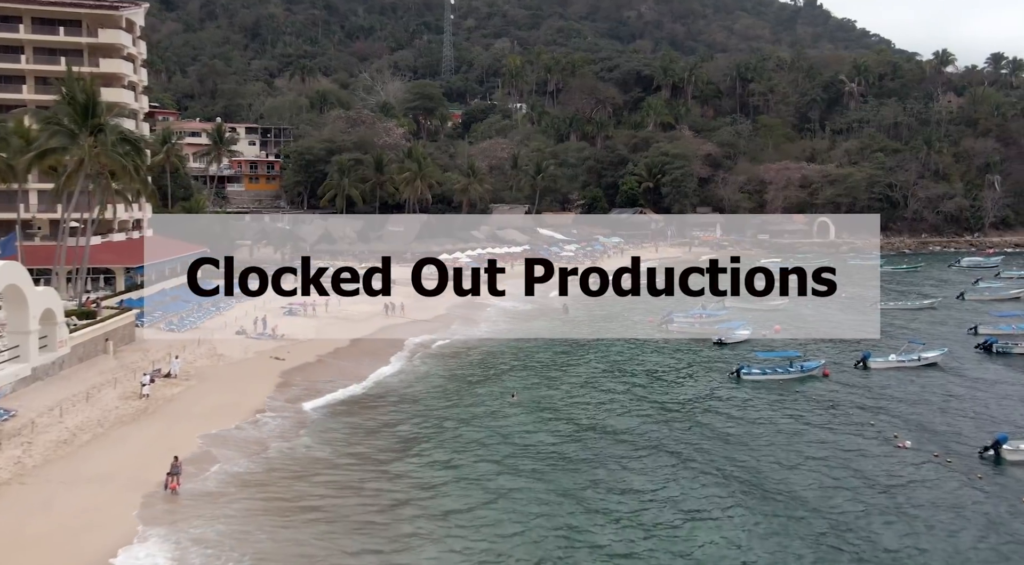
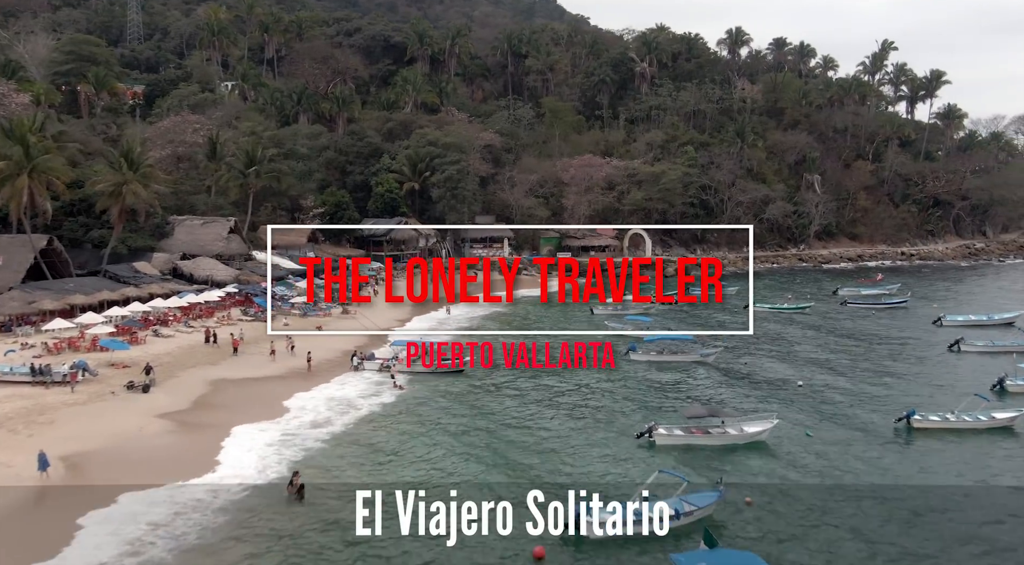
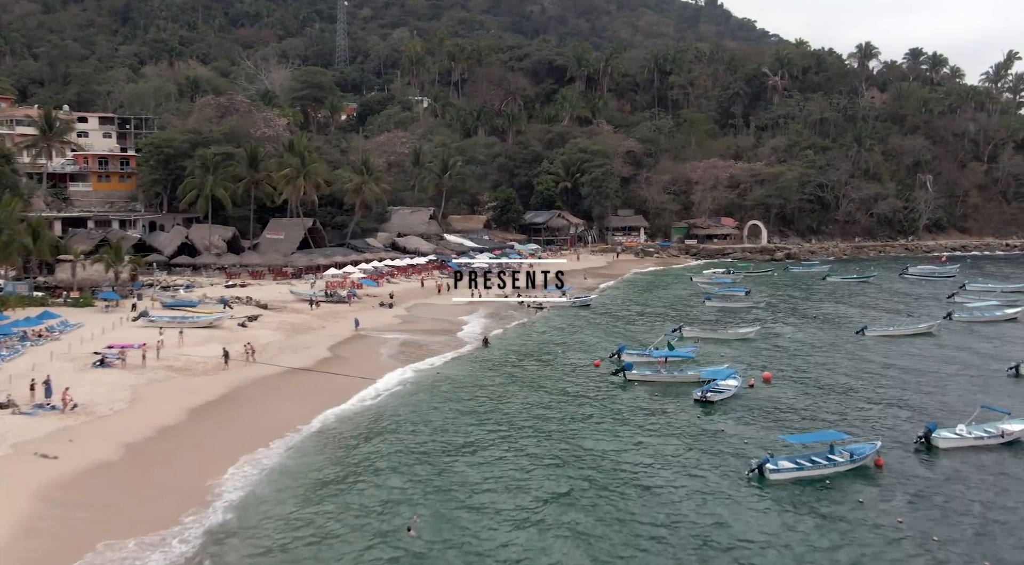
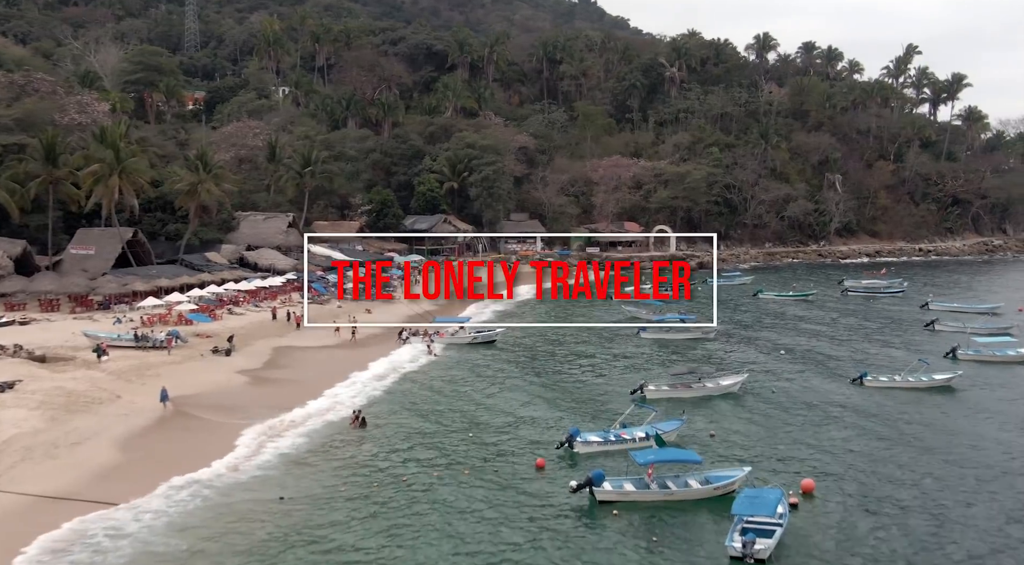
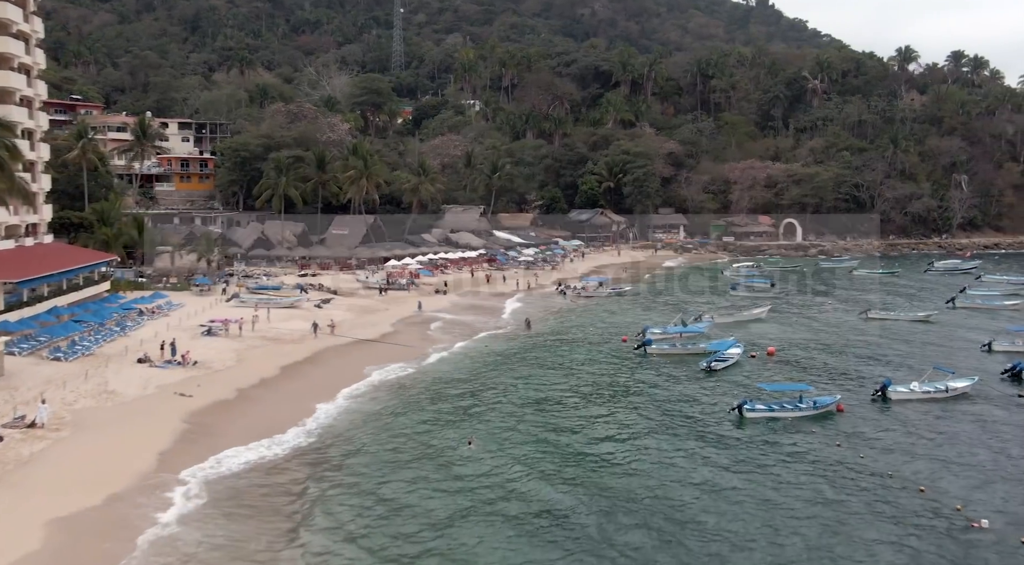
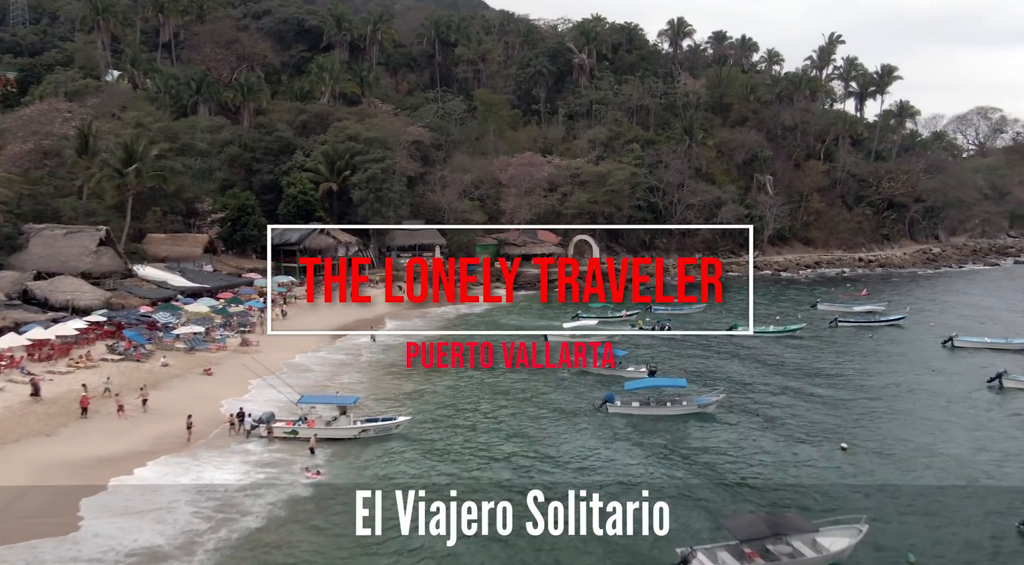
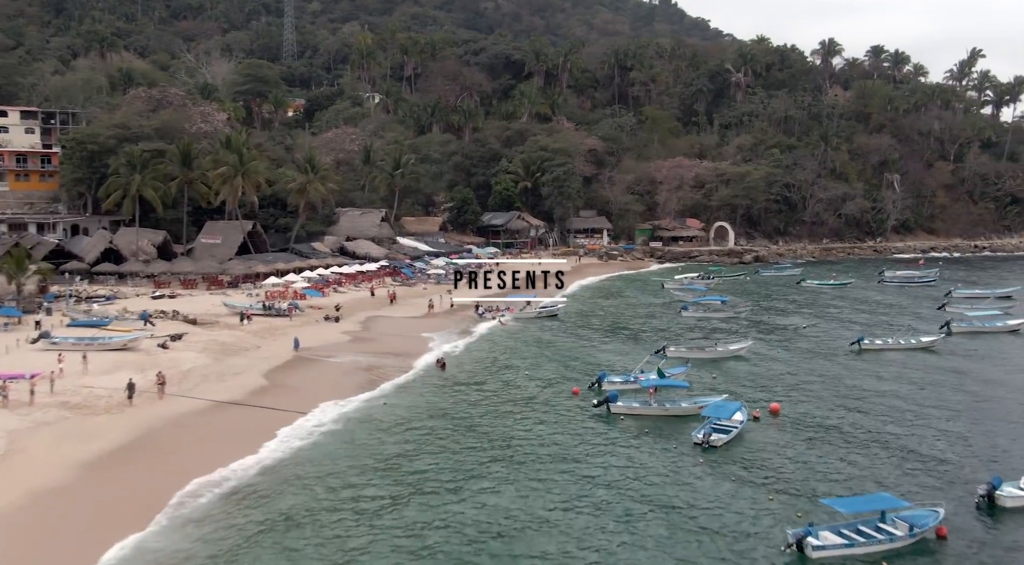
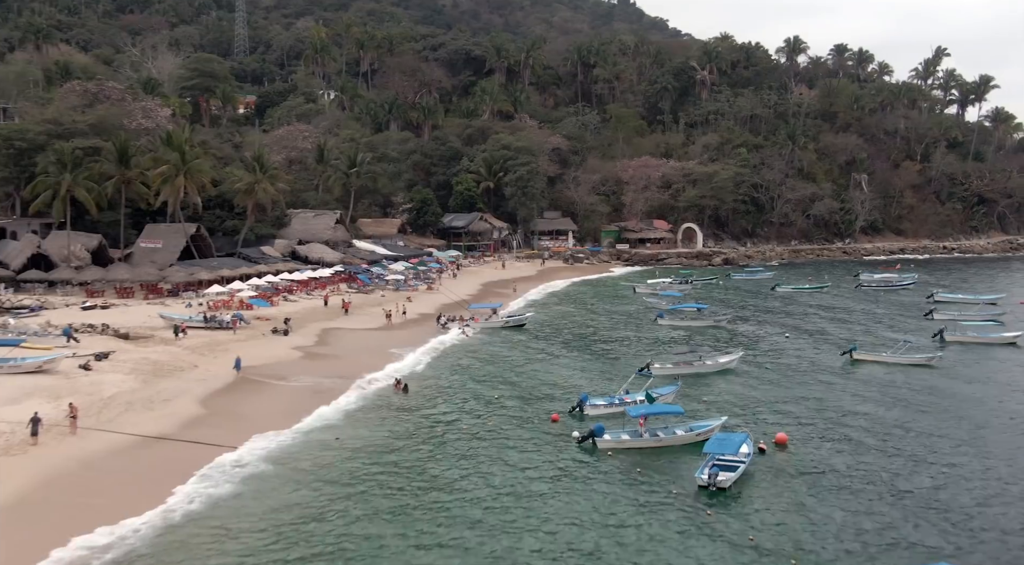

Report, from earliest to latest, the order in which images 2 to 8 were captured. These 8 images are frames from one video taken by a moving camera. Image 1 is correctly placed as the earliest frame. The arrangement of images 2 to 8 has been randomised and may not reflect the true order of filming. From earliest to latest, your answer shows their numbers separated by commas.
5, 3, 7, 8, 4, 2, 6
